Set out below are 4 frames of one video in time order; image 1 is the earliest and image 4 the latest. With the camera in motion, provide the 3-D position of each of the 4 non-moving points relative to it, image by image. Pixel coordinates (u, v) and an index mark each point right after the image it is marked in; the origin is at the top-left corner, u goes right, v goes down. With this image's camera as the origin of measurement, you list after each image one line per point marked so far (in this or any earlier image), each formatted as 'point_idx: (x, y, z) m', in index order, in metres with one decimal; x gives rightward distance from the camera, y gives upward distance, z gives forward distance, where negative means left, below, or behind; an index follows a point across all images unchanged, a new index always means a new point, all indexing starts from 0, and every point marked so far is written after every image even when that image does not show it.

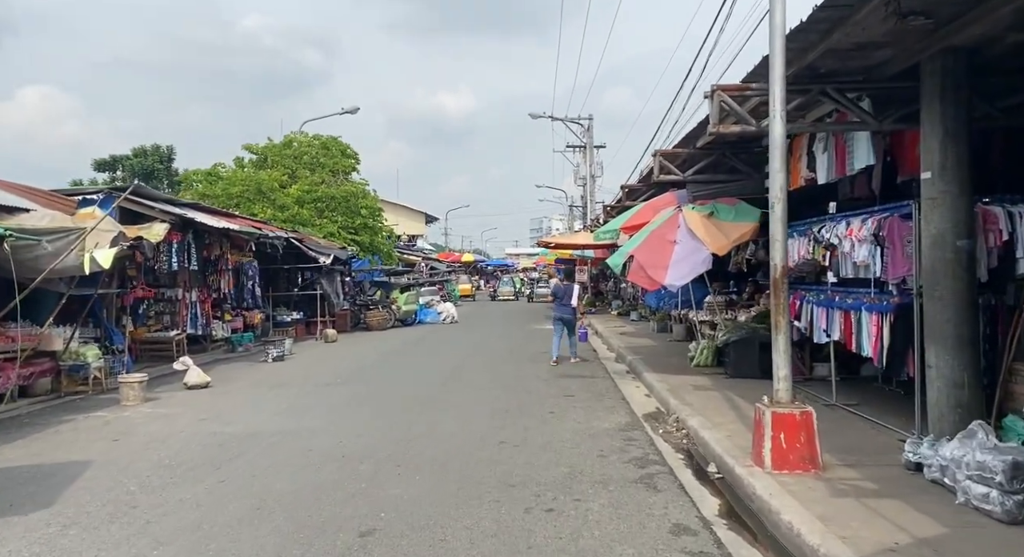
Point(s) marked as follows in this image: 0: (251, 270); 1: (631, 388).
0: (-6.2, +0.2, +18.2) m
1: (+1.7, -1.6, +11.5) m
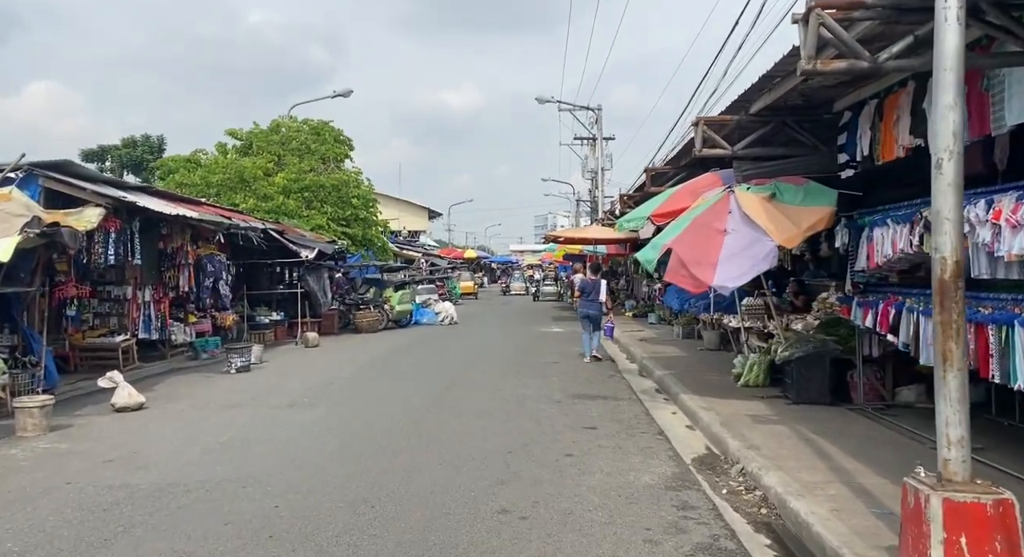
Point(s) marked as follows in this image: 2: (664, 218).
0: (-6.1, +0.2, +15.8) m
1: (+1.8, -1.6, +9.2) m
2: (+2.0, +0.8, +10.6) m
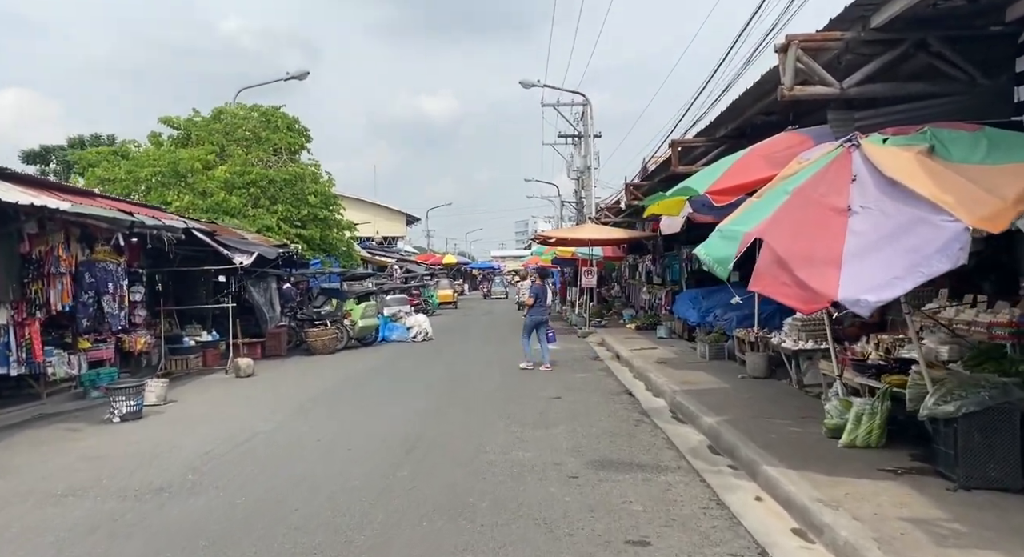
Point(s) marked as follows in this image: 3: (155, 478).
0: (-6.3, 0.0, +12.2) m
1: (+1.7, -1.7, +5.7) m
2: (+1.9, +0.7, +7.1) m
3: (-3.2, -1.8, +7.1) m
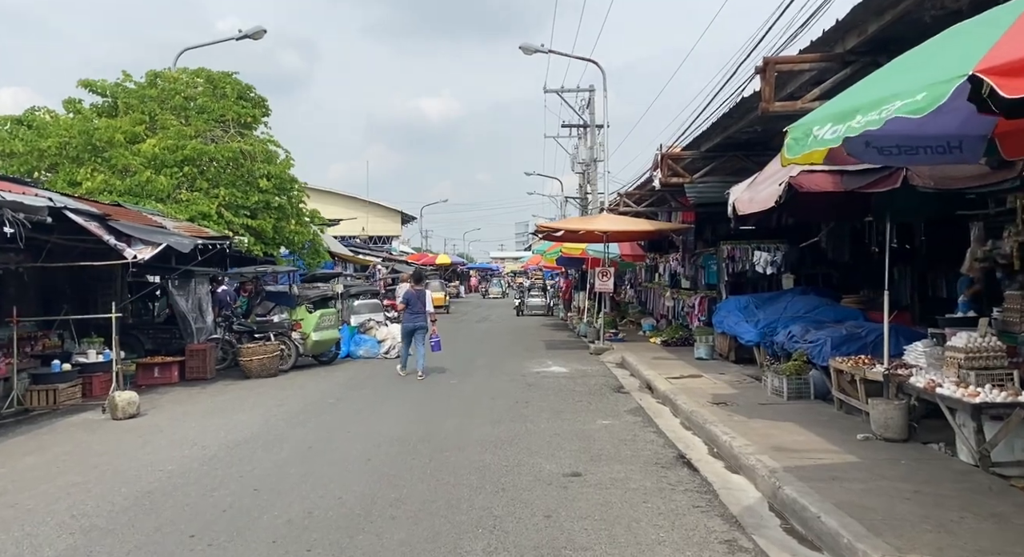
0: (-6.4, +0.1, +7.9) m
1: (+1.7, -1.7, +1.4) m
2: (+1.9, +0.7, +2.9) m
3: (-3.3, -1.8, +2.8) m
